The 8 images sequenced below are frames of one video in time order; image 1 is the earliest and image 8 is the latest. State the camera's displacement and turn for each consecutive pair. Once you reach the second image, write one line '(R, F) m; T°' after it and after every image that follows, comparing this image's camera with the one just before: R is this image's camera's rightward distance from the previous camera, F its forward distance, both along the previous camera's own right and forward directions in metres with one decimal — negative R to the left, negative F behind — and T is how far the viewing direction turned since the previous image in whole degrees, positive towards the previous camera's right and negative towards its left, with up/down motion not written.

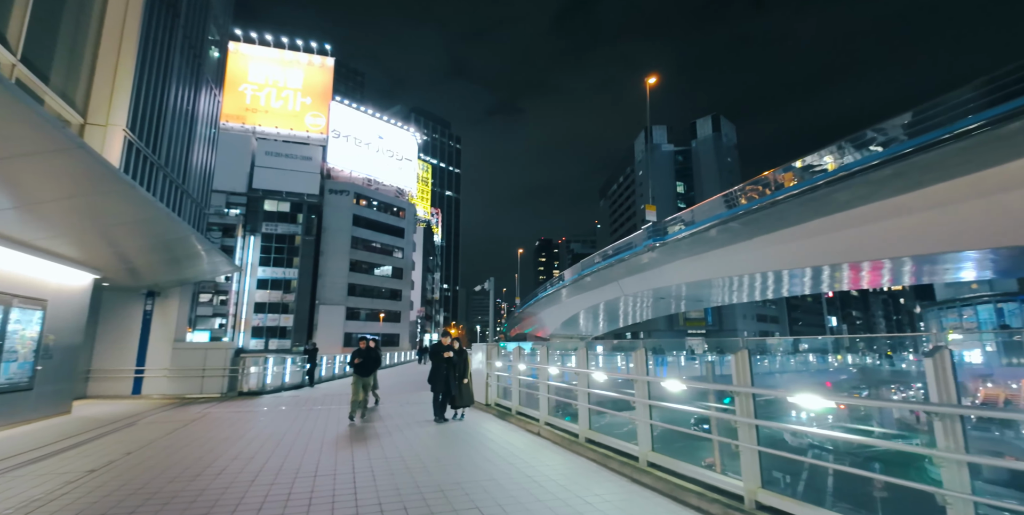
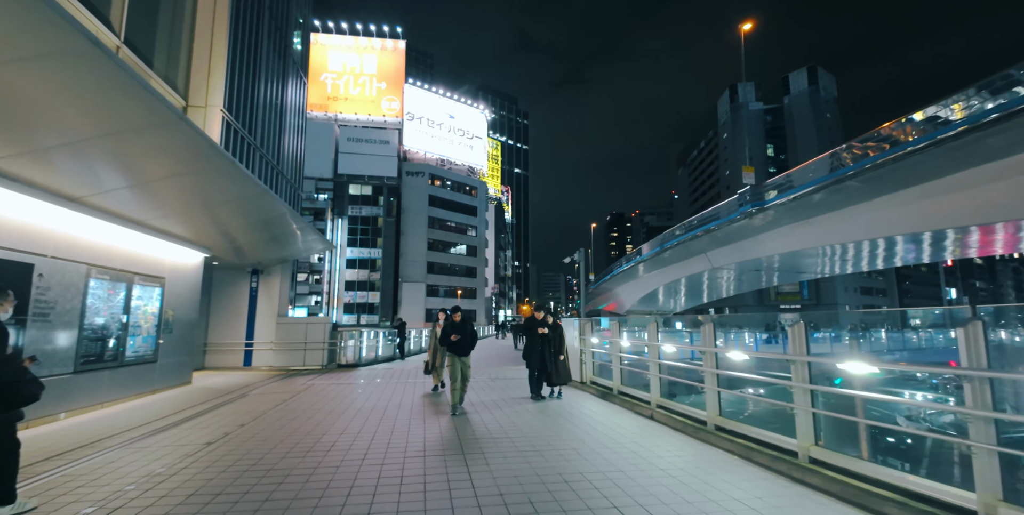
(-0.6, +0.8) m; -10°
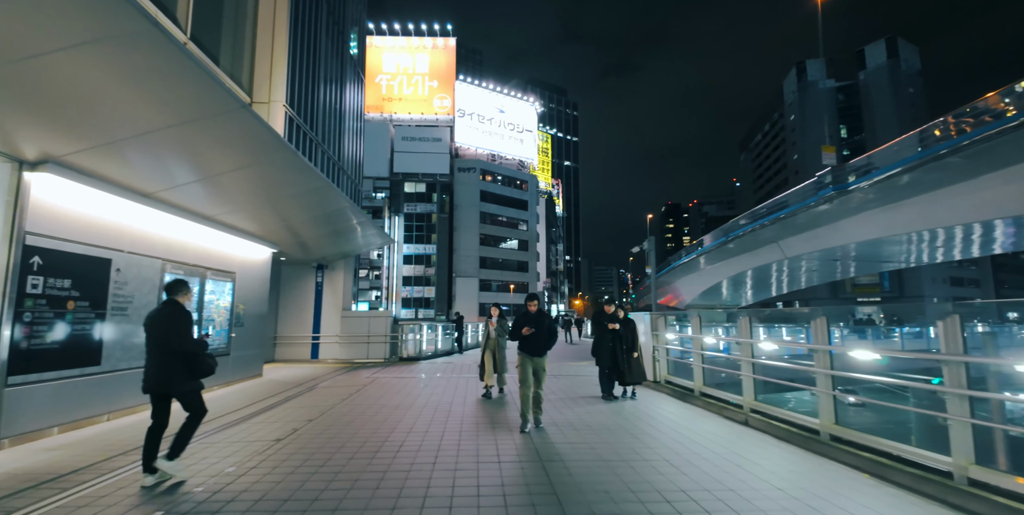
(-0.3, +0.5) m; -7°
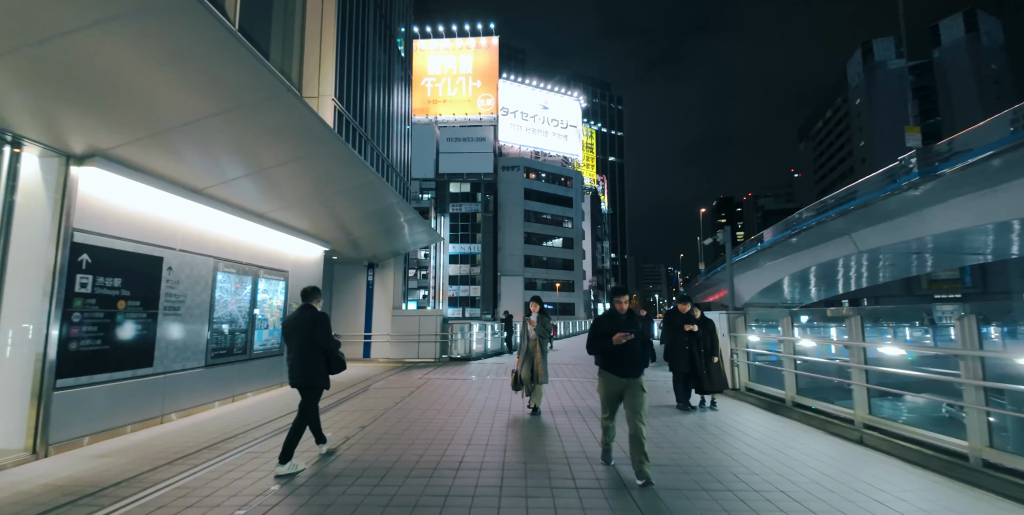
(-0.3, +0.7) m; -6°
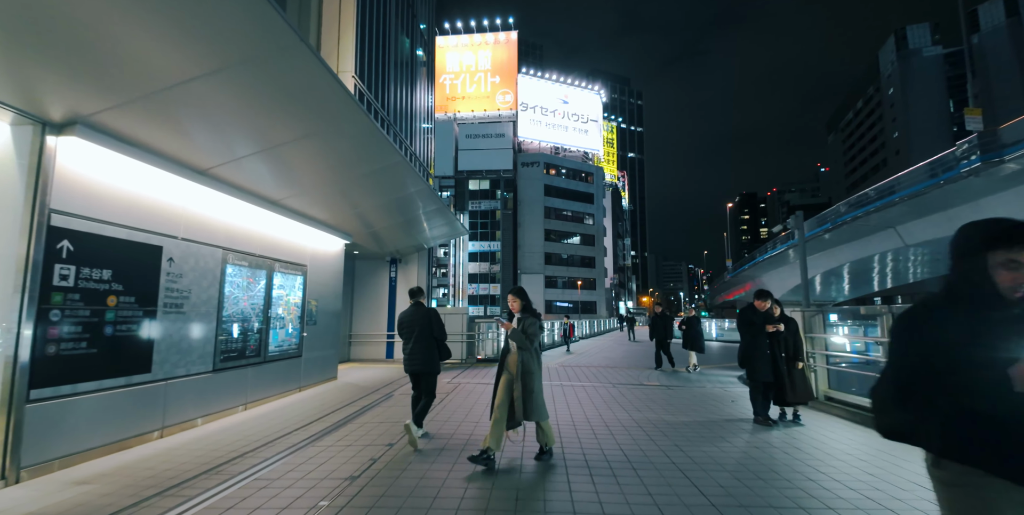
(-0.4, +0.9) m; -2°
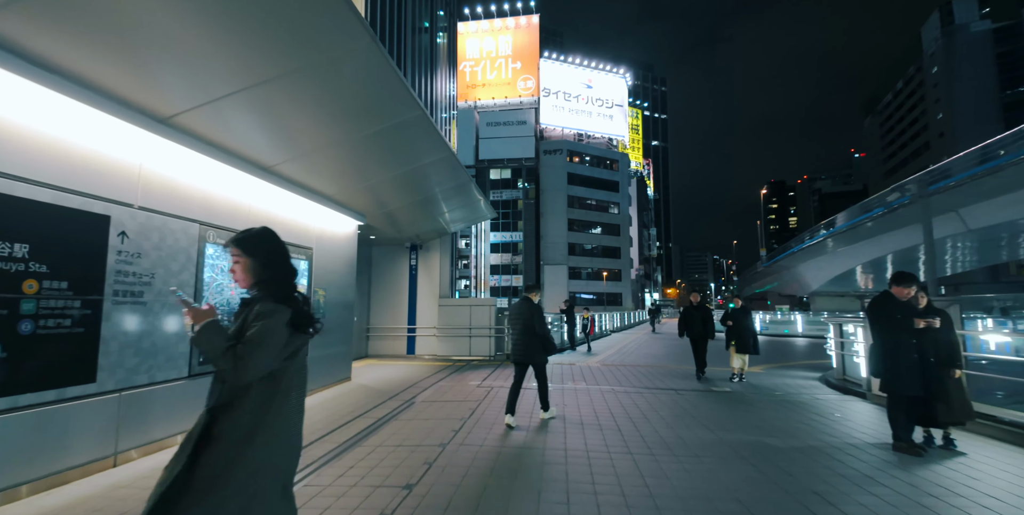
(-0.3, +1.3) m; -3°
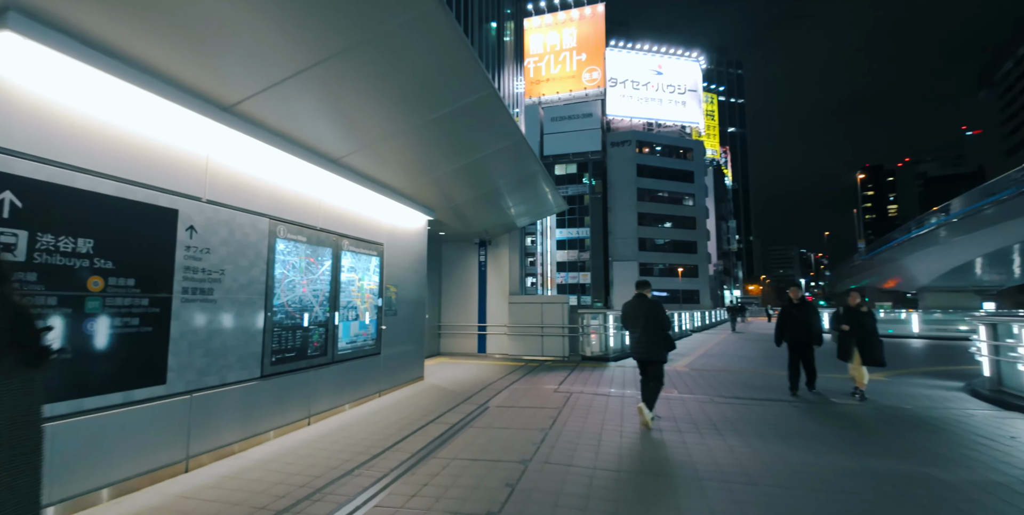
(-0.2, +0.6) m; -9°
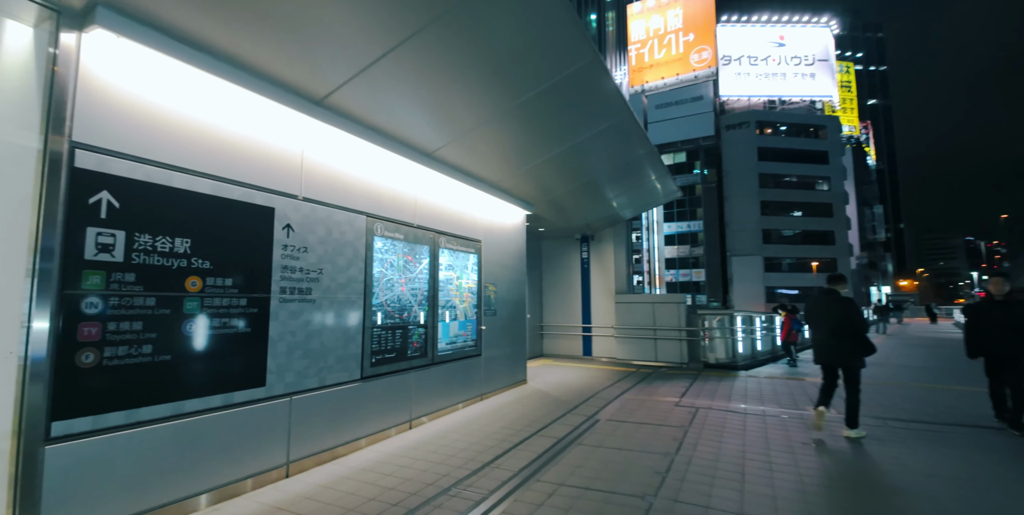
(-0.1, +0.6) m; -14°
